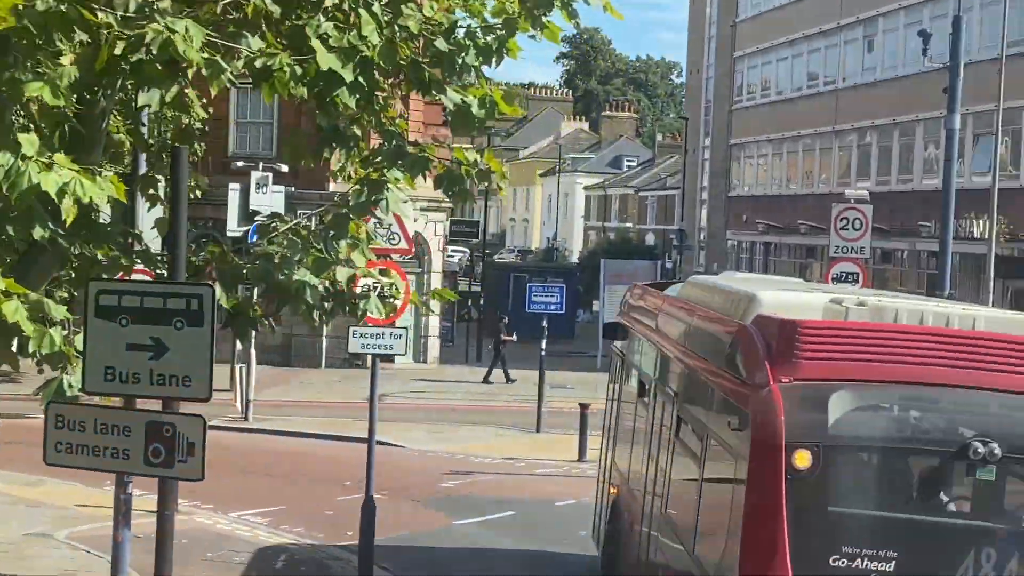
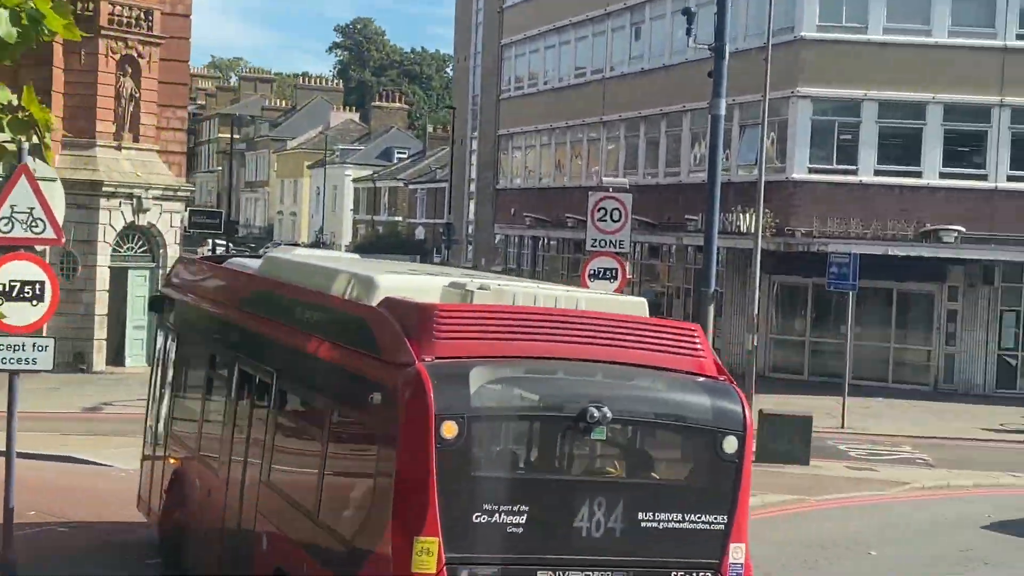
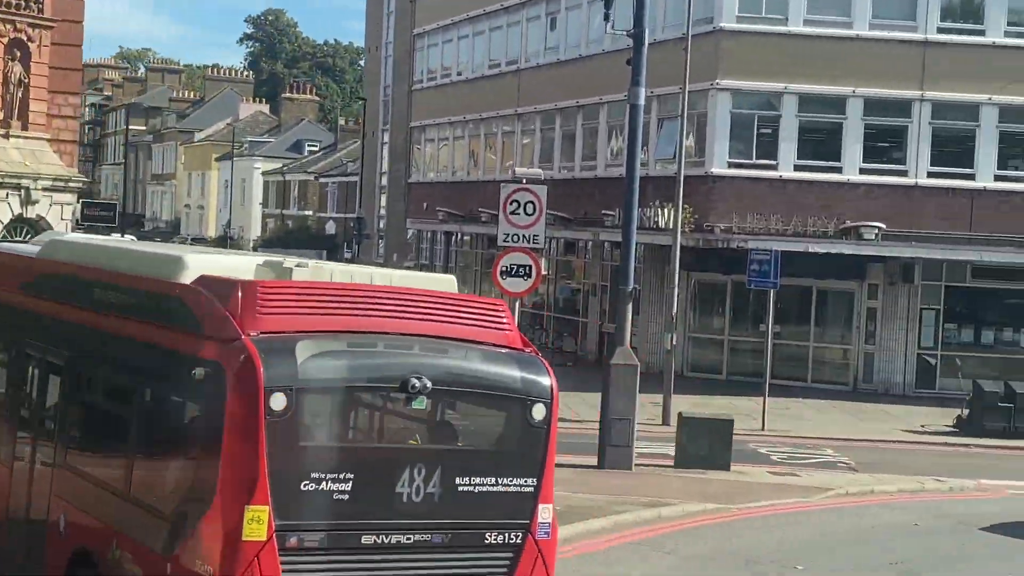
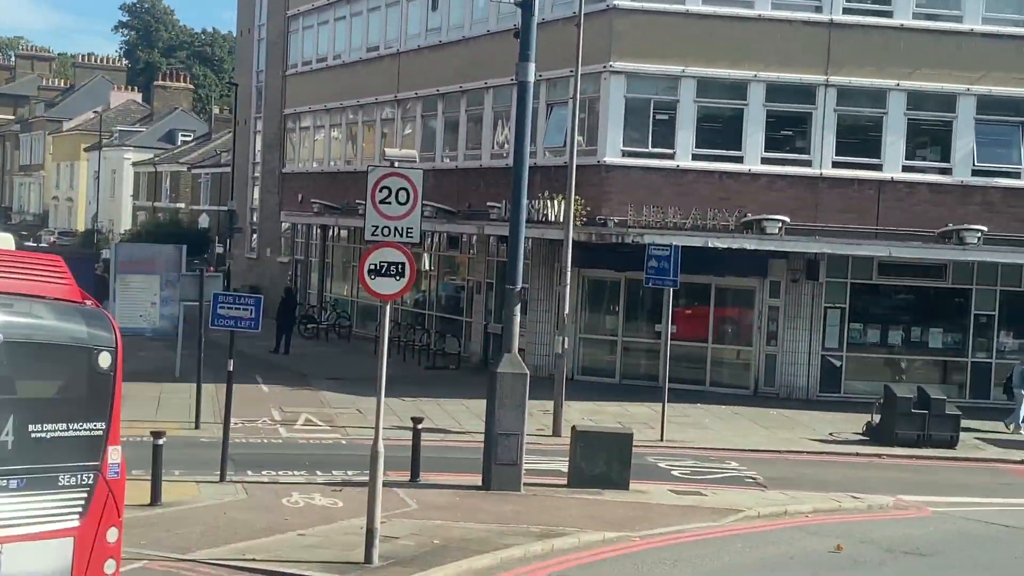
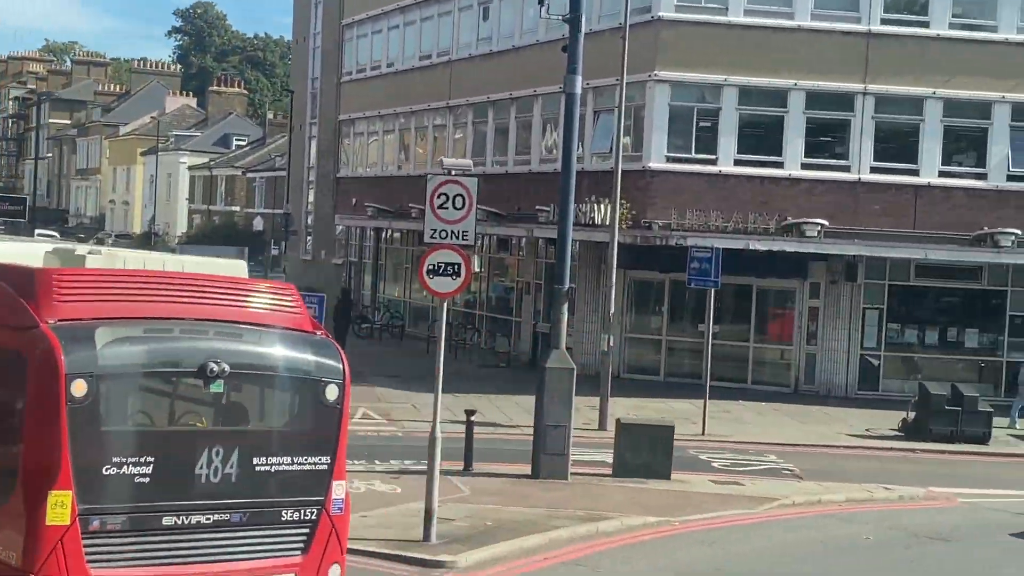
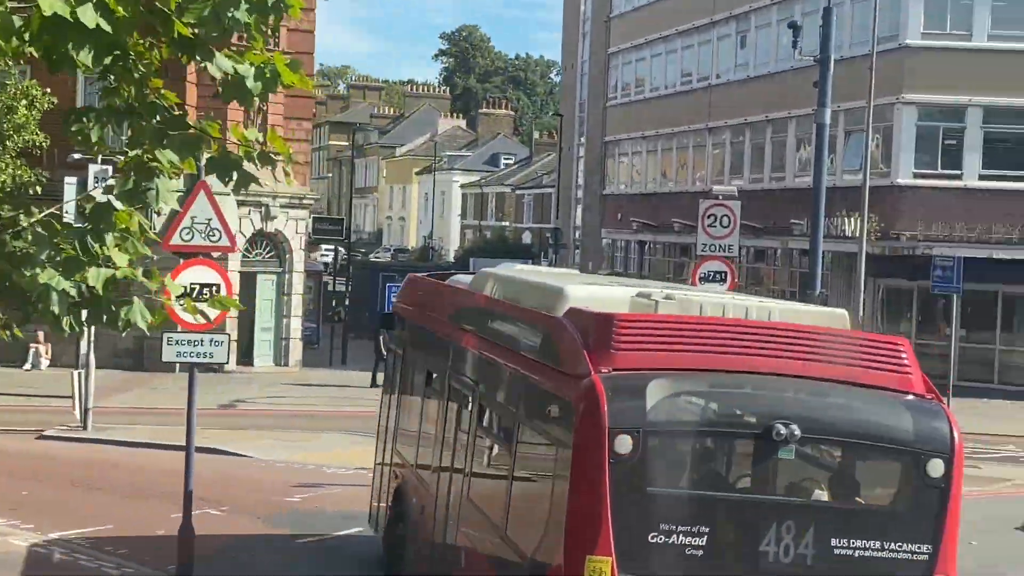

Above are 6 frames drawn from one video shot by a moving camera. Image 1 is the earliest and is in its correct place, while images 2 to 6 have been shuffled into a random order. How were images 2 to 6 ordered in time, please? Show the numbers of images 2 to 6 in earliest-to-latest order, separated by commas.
6, 2, 3, 5, 4
